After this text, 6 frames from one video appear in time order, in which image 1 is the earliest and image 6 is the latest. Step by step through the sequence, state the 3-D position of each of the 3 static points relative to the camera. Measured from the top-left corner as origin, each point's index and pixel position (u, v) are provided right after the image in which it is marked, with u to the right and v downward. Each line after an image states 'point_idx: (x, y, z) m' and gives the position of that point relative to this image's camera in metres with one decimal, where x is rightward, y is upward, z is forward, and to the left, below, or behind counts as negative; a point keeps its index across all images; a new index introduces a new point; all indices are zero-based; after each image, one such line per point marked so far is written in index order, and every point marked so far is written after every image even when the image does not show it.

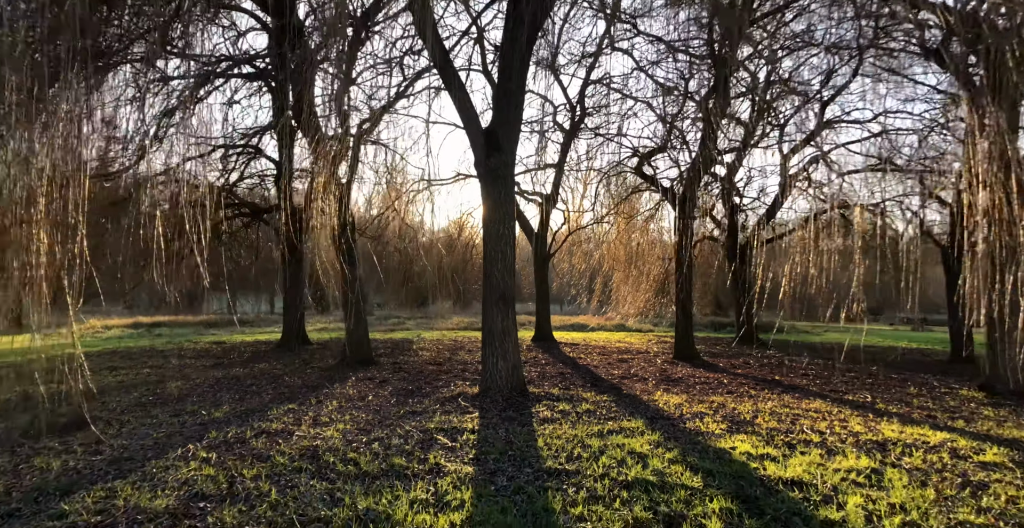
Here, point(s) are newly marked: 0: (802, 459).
0: (+2.0, -1.3, +4.0) m
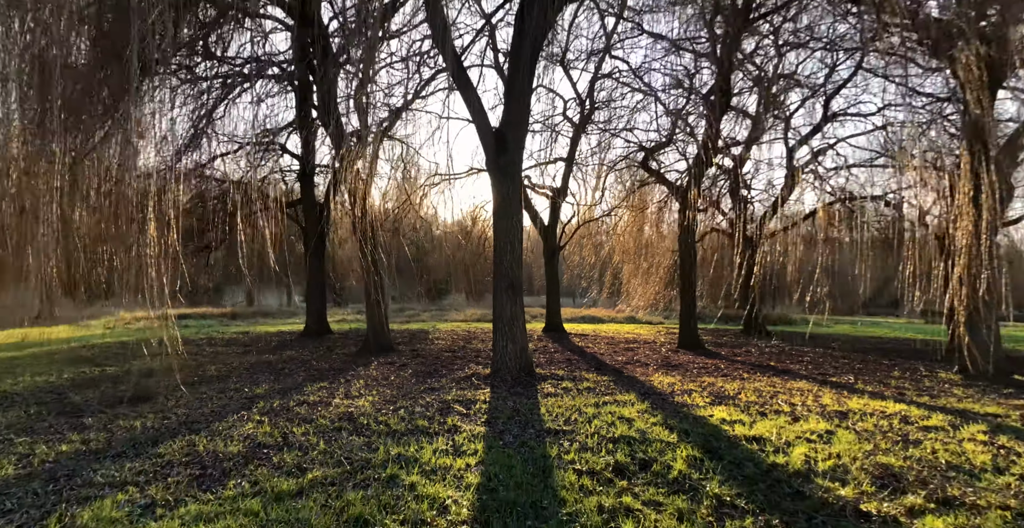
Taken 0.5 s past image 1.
0: (+2.1, -1.3, +4.7) m
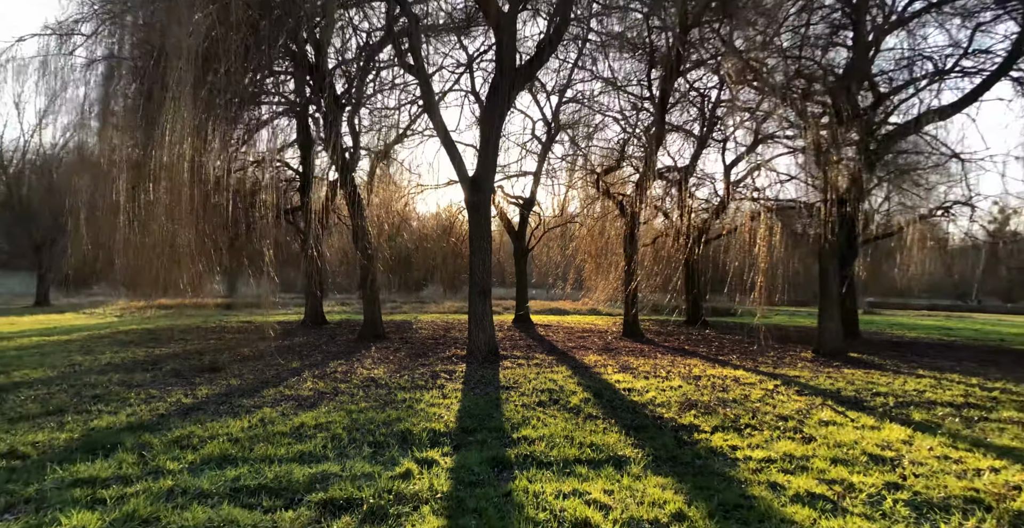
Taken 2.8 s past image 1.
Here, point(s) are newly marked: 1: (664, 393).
0: (+1.7, -1.5, +7.3) m
1: (+1.7, -1.5, +6.5) m
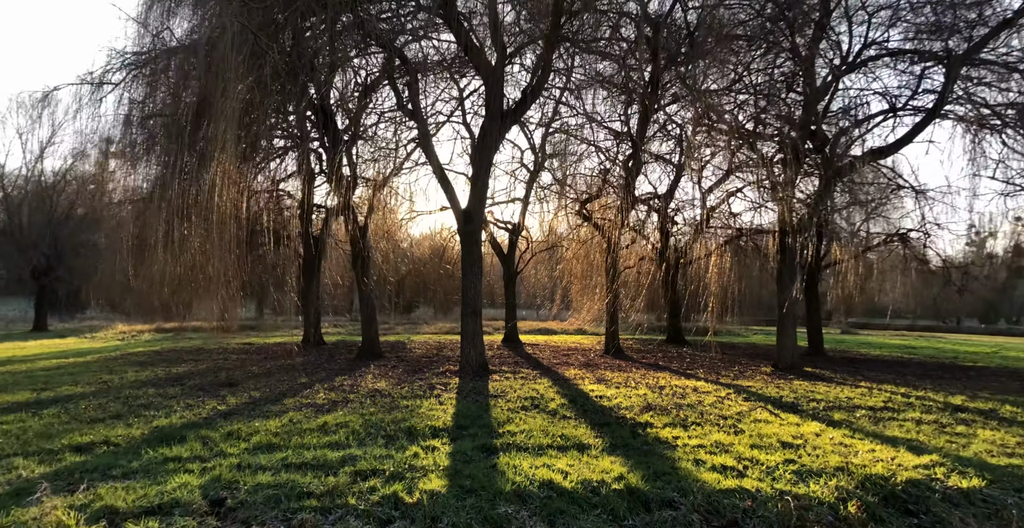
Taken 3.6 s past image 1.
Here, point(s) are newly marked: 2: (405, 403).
0: (+1.5, -1.8, +8.4) m
1: (+1.5, -1.8, +7.5) m
2: (-1.3, -1.7, +7.2) m
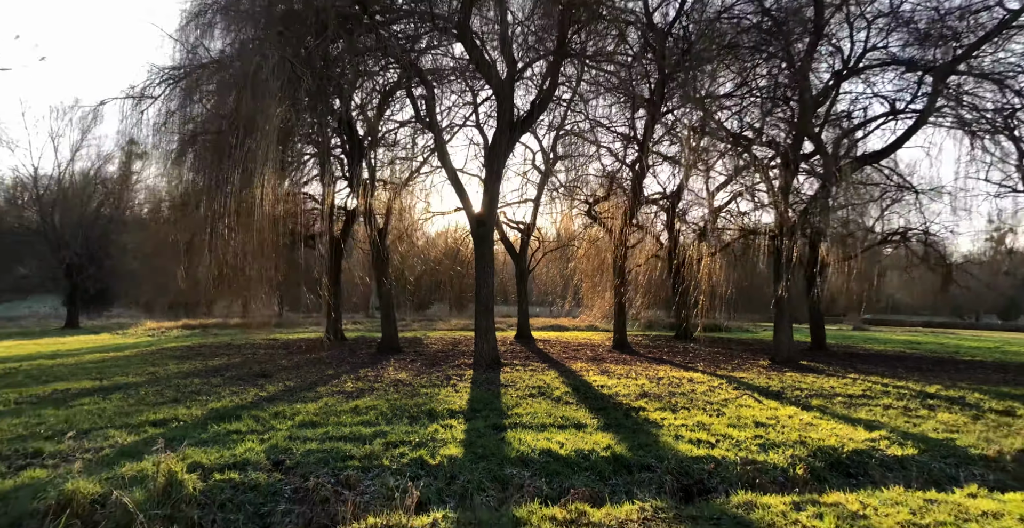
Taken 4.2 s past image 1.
0: (+1.7, -1.8, +9.1) m
1: (+1.7, -1.8, +8.3) m
2: (-1.2, -1.8, +8.0) m
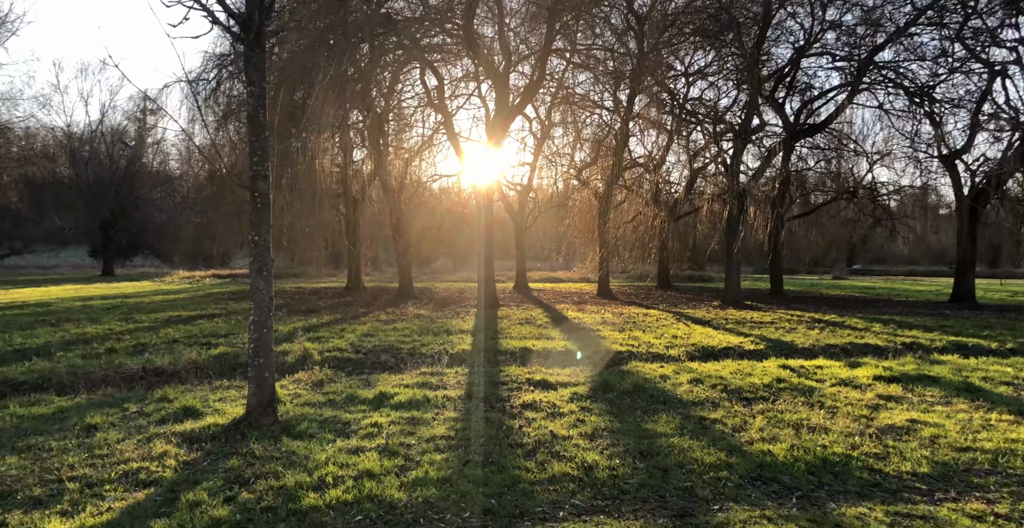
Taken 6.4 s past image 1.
0: (+1.6, -1.0, +11.7) m
1: (+1.6, -1.0, +10.9) m
2: (-1.3, -1.1, +10.7) m
